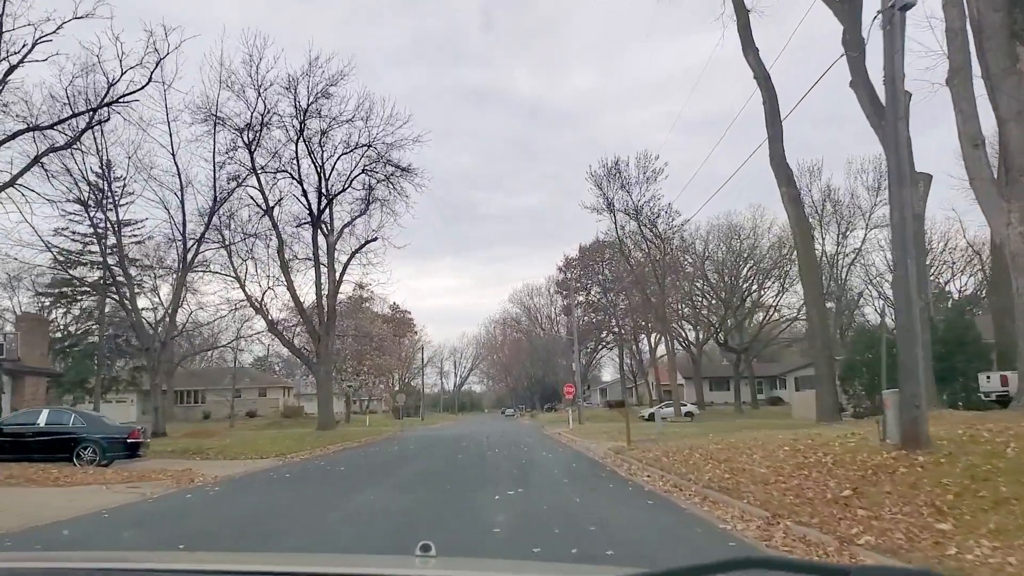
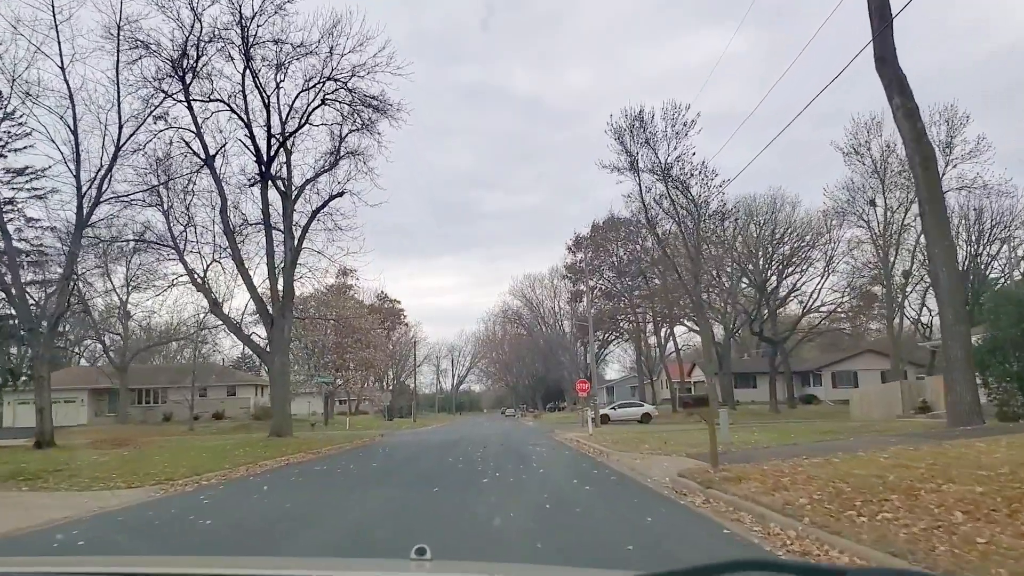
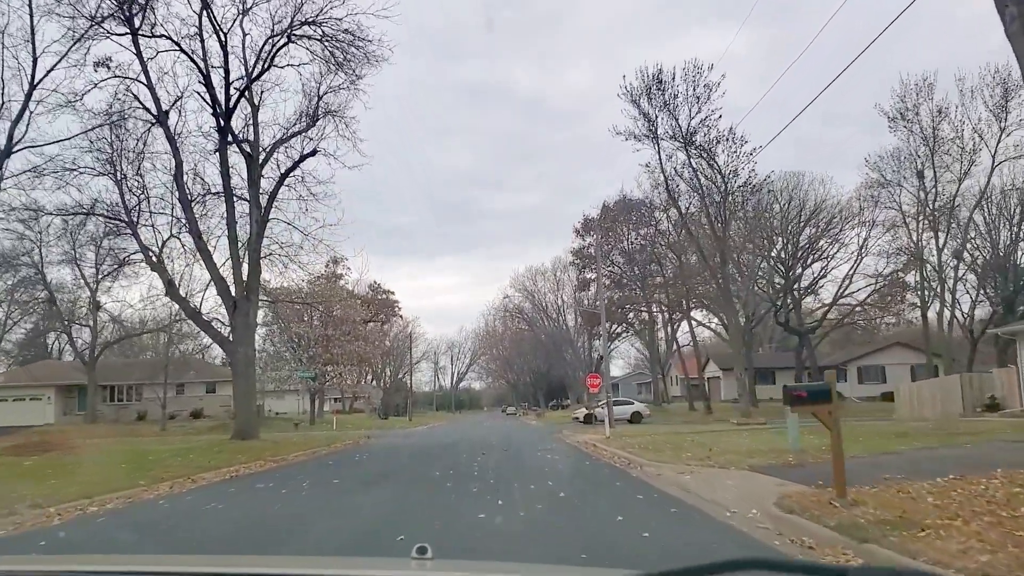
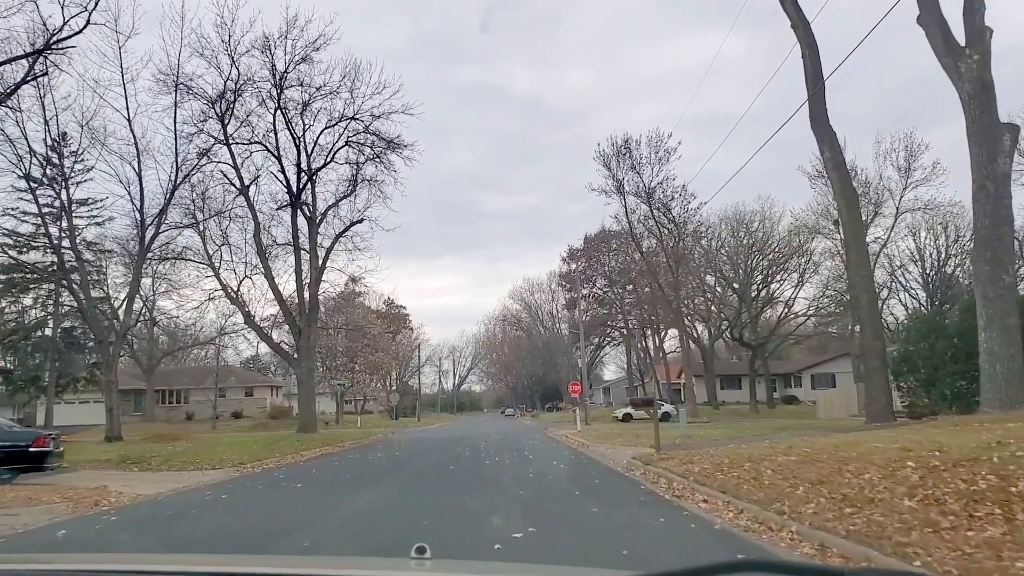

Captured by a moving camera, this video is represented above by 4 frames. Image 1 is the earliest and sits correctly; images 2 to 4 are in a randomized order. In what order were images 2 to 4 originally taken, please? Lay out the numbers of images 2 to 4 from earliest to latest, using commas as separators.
4, 2, 3
